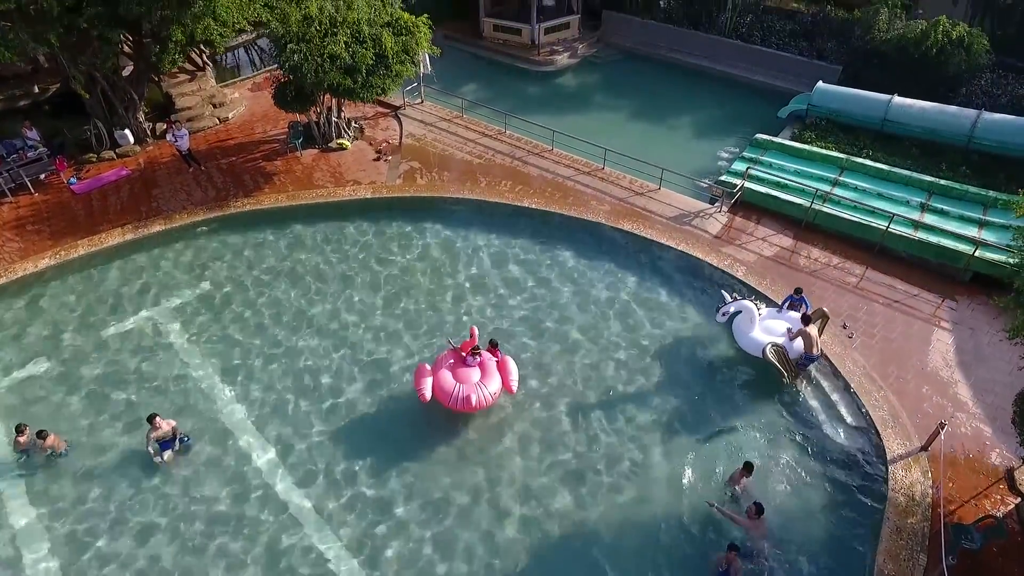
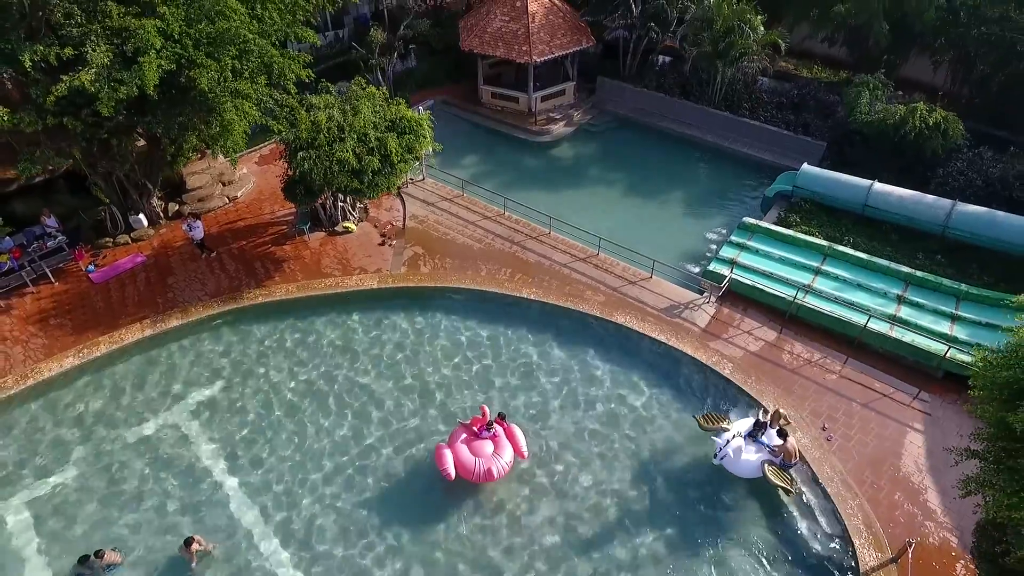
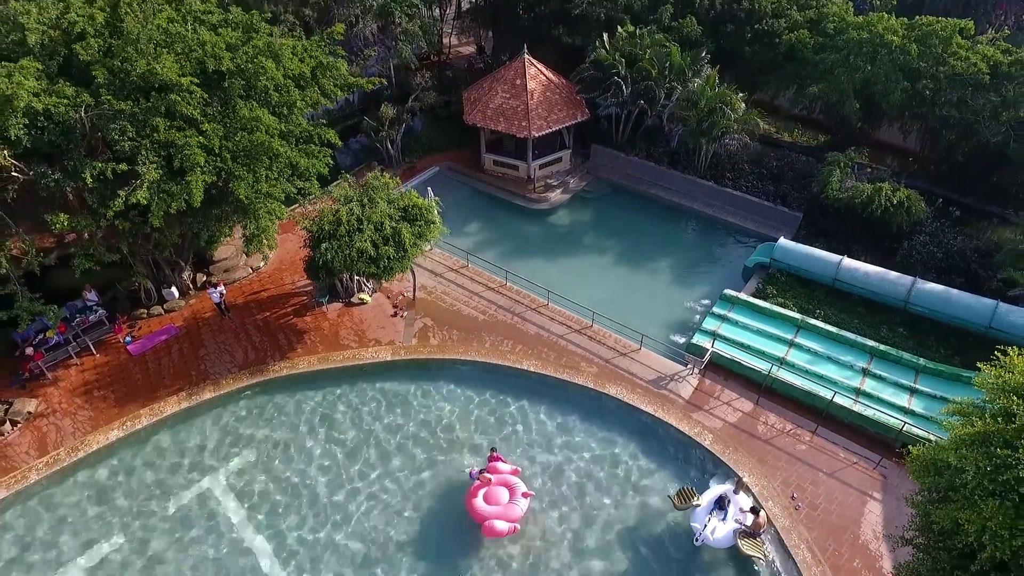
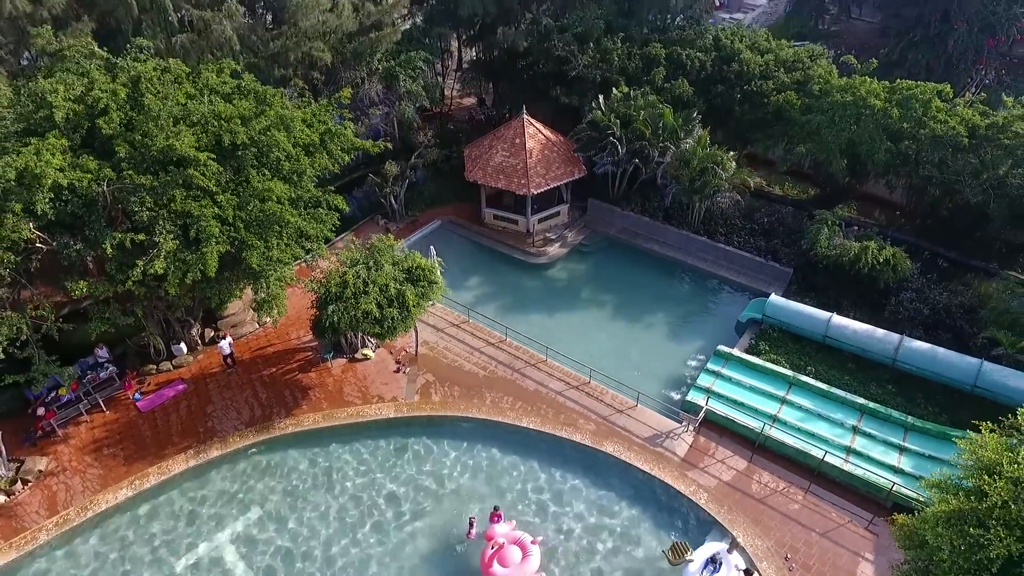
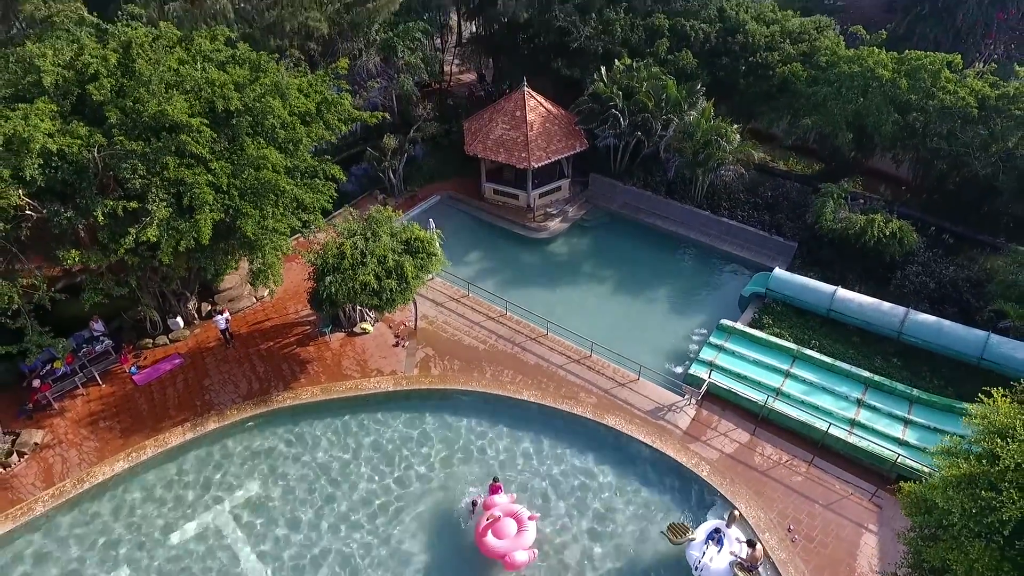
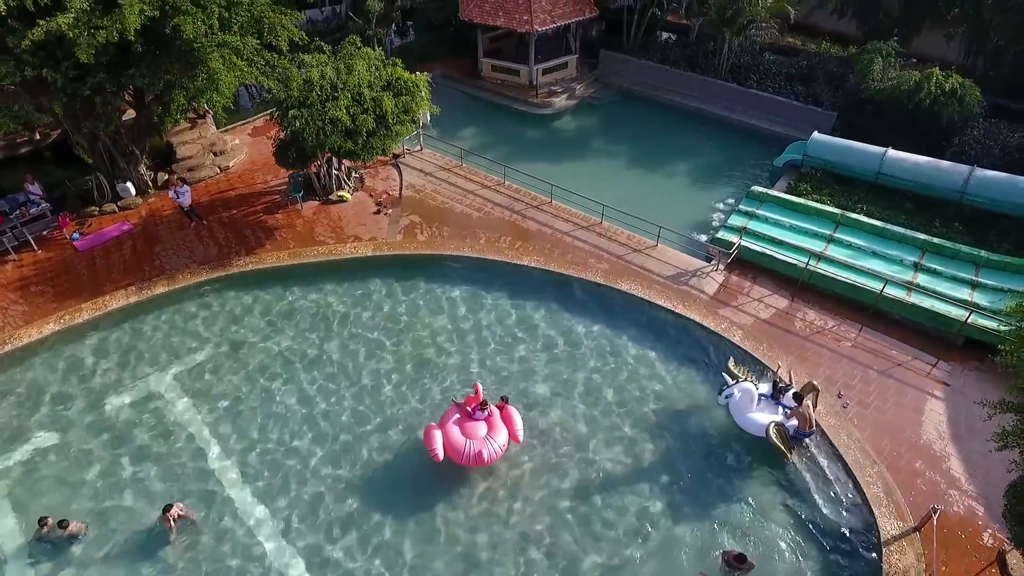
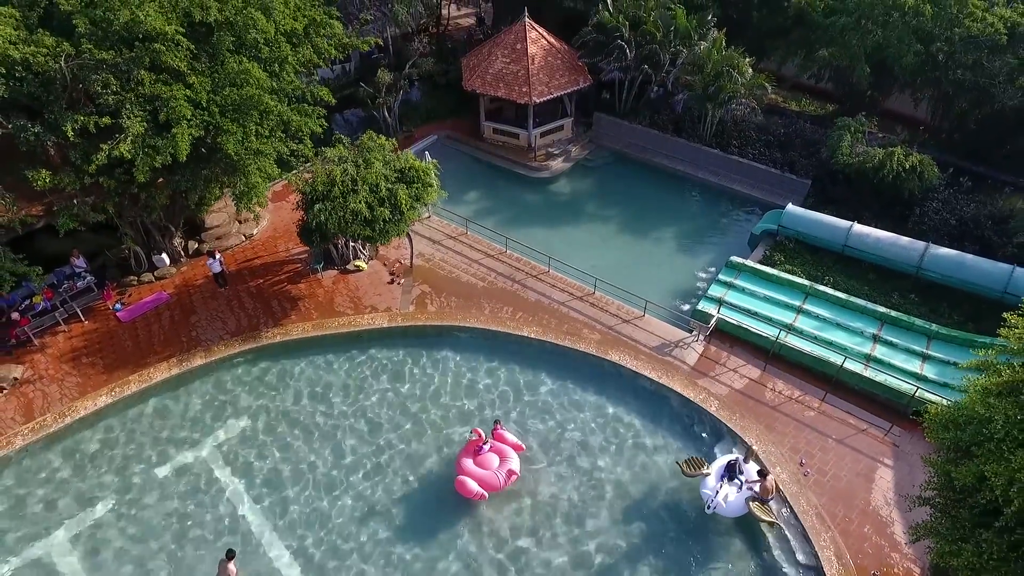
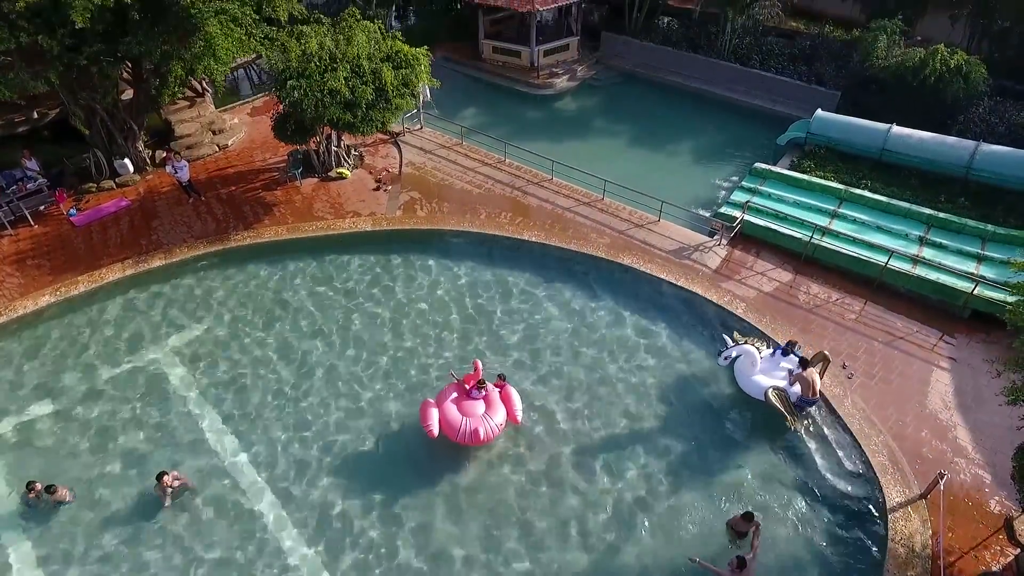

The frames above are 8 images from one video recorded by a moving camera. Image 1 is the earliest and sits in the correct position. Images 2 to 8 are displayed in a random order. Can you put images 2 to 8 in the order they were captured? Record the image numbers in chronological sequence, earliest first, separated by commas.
8, 6, 2, 7, 3, 5, 4
